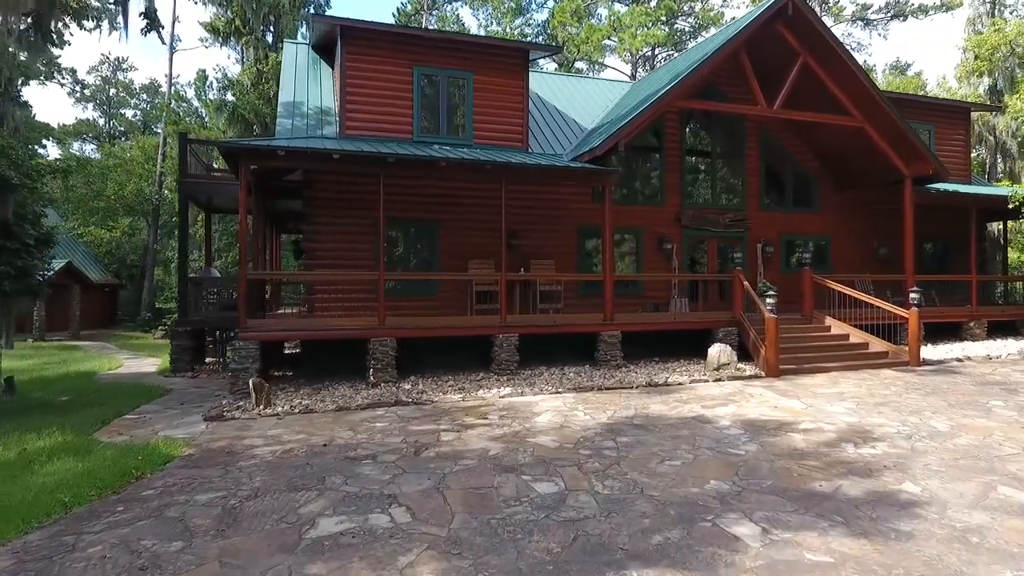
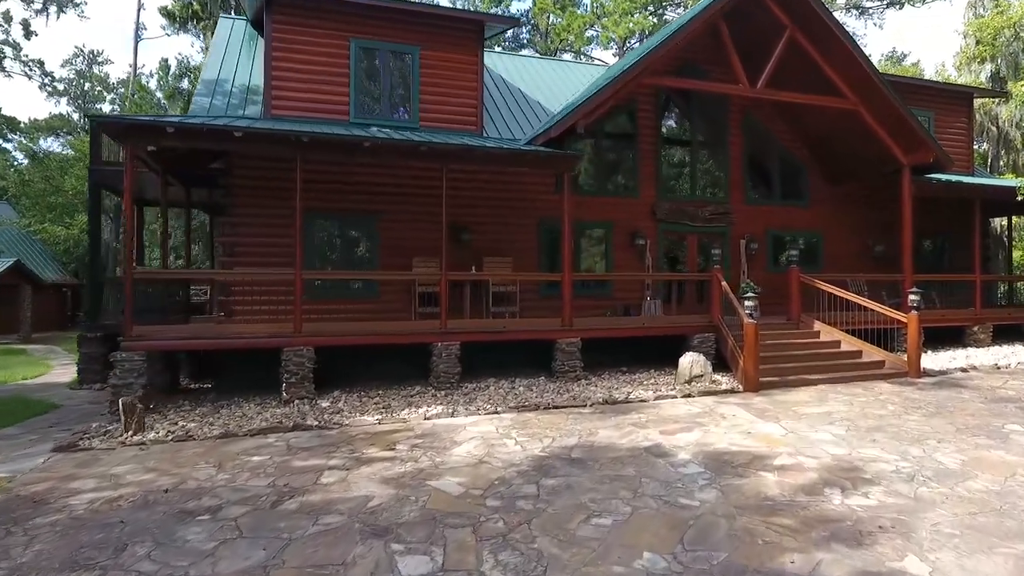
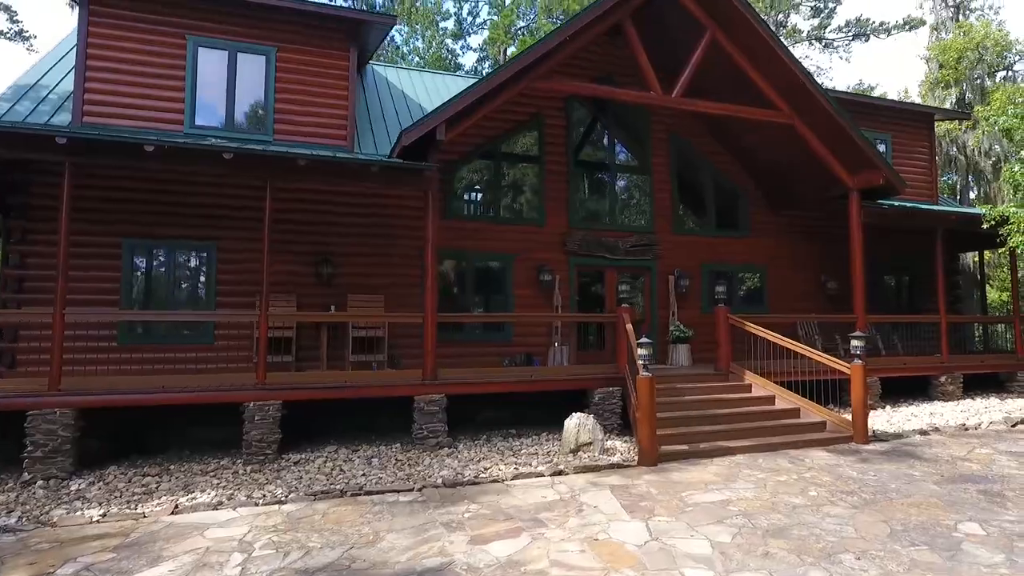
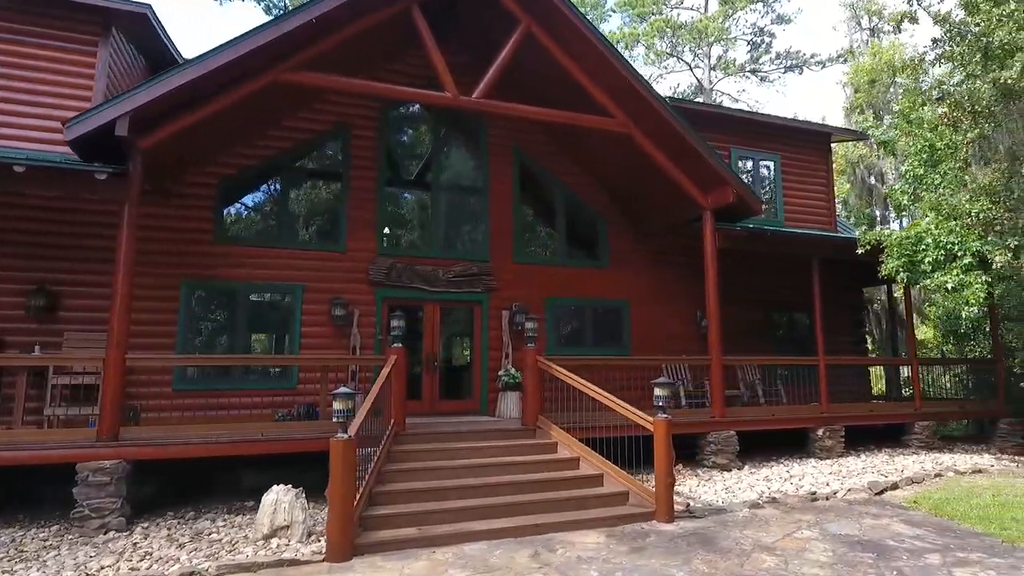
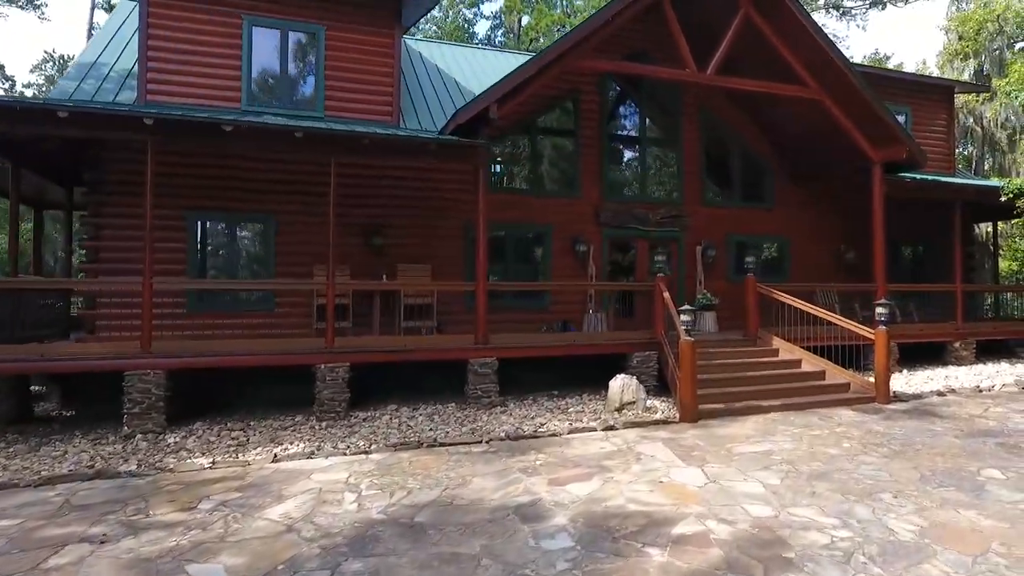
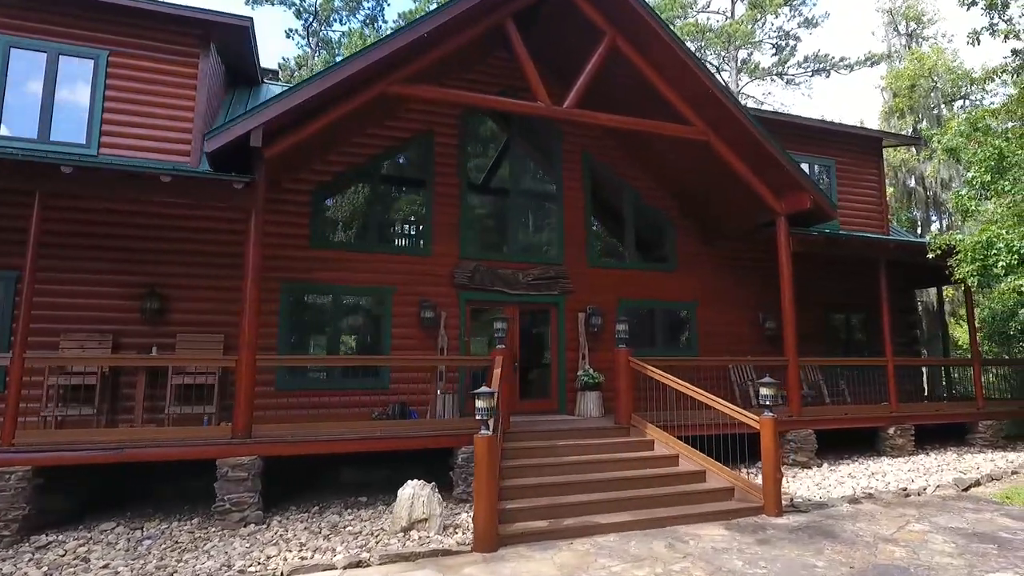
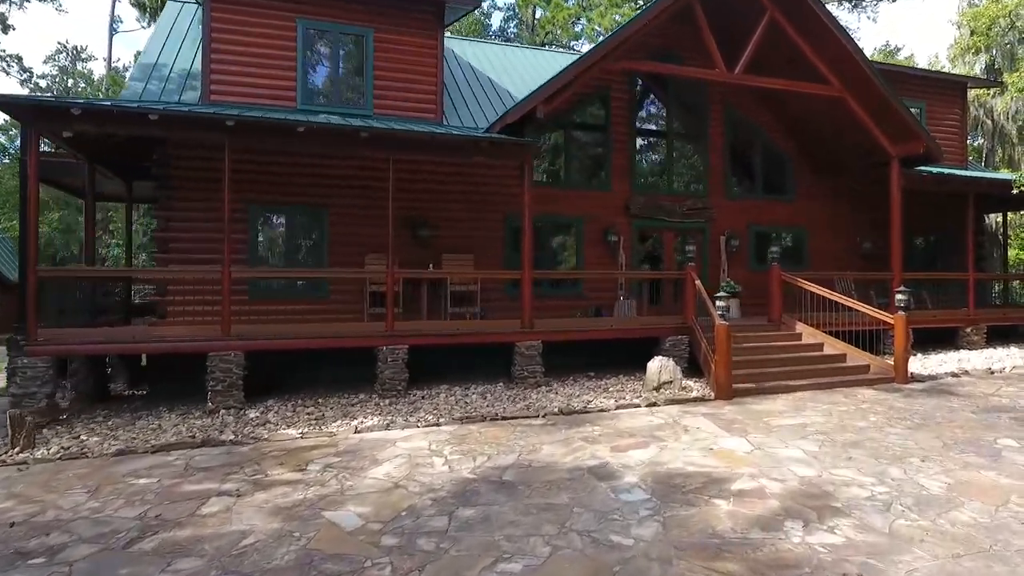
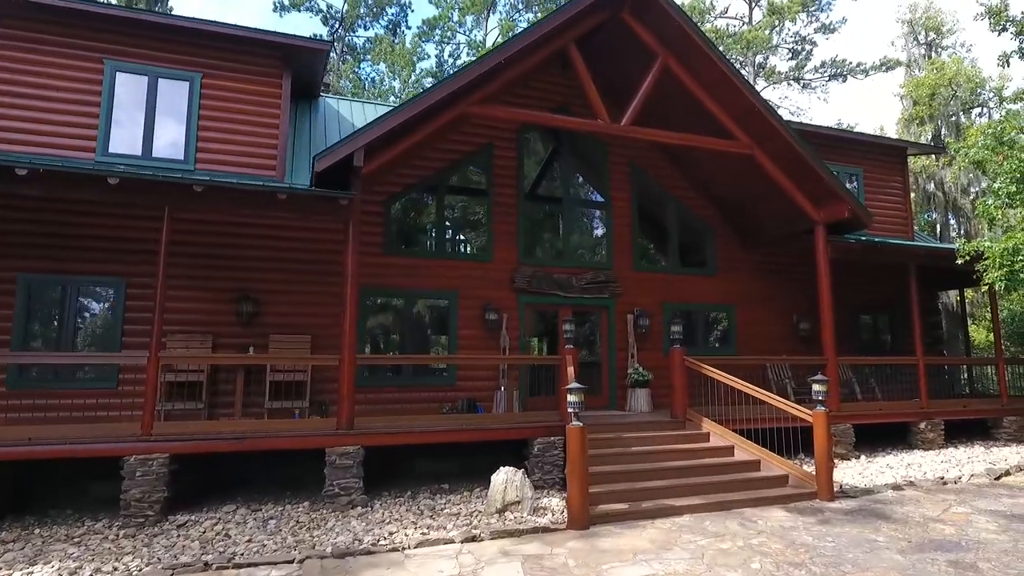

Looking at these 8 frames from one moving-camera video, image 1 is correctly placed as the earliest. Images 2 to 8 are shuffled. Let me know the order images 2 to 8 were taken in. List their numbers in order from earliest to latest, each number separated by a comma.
2, 7, 5, 3, 8, 6, 4
